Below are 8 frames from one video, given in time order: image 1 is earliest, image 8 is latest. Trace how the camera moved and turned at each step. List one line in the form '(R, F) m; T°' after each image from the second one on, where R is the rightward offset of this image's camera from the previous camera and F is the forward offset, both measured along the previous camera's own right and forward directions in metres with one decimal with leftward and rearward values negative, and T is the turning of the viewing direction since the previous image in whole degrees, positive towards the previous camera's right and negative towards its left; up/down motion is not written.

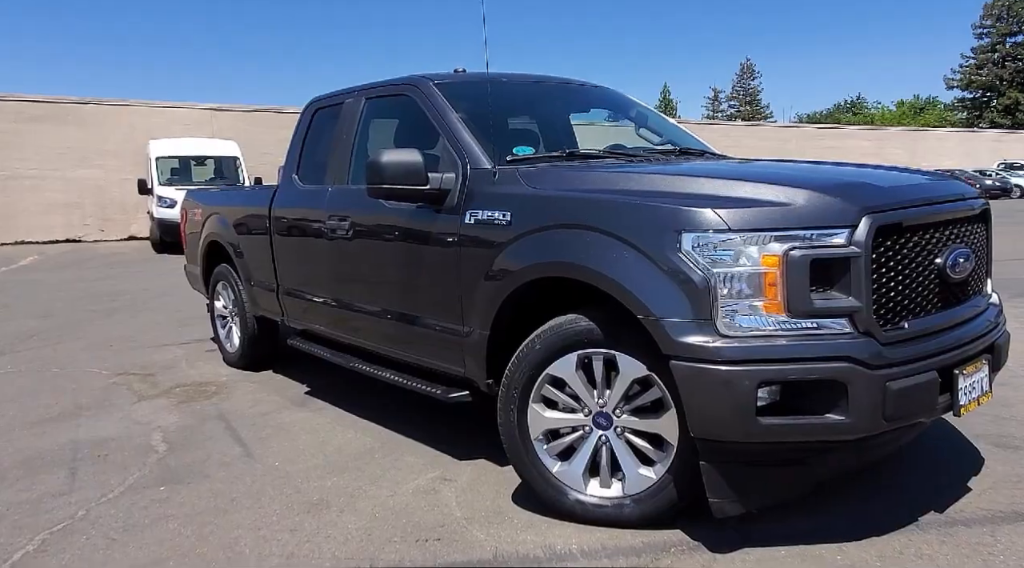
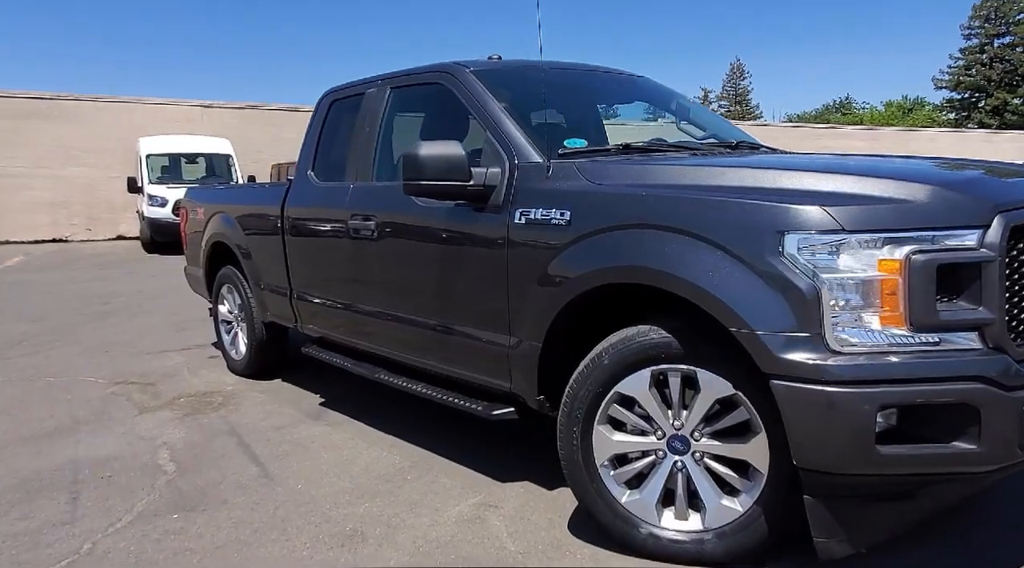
(-0.3, +0.3) m; +1°
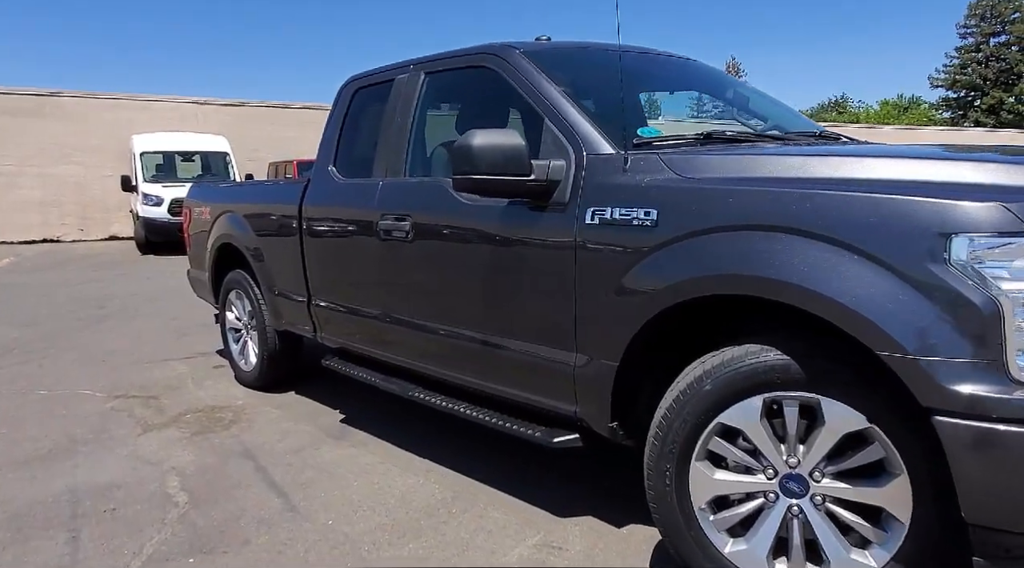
(-0.3, +0.4) m; 0°
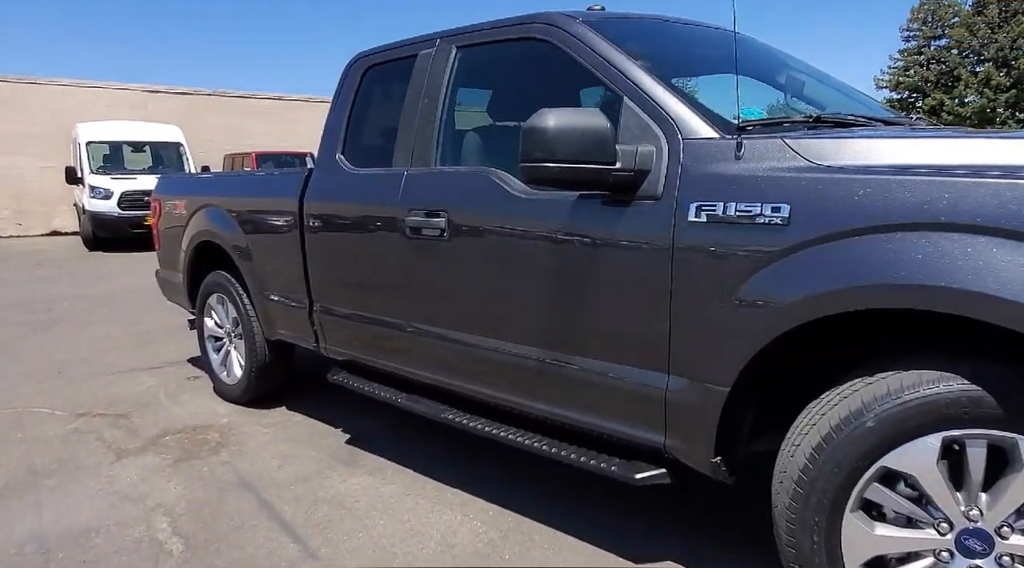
(-0.4, +0.5) m; +4°
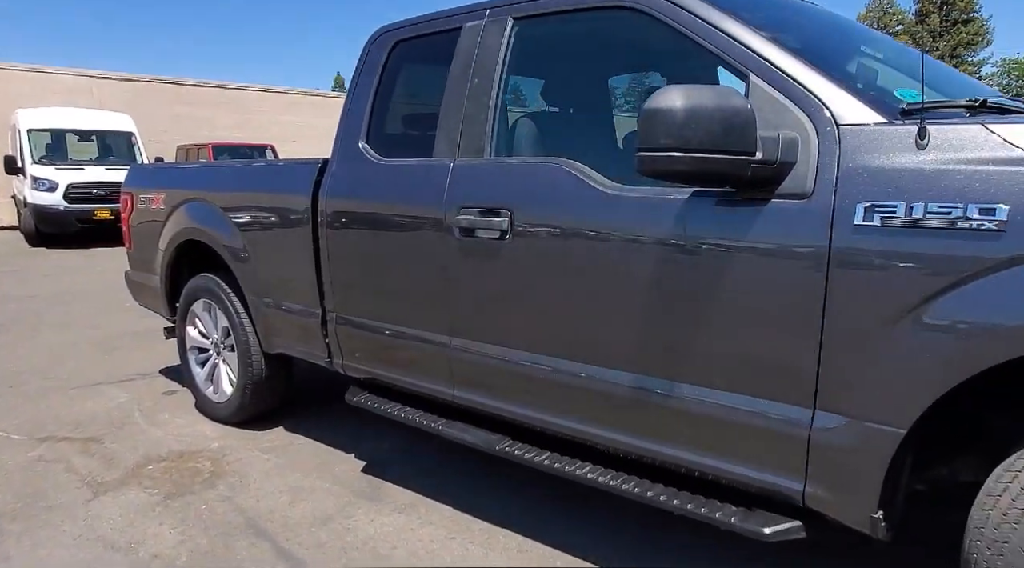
(-0.4, +0.5) m; +4°
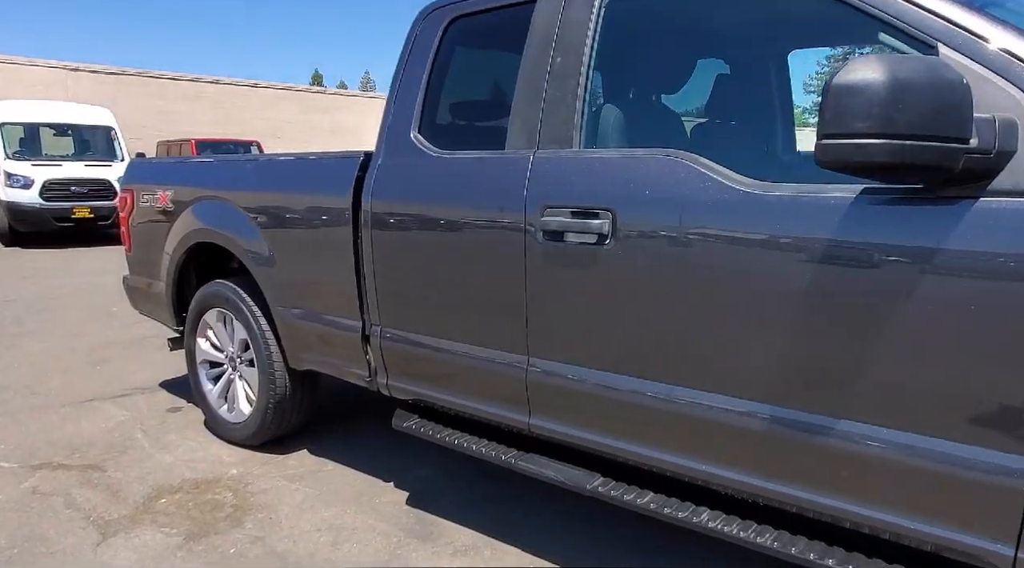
(-0.4, +0.4) m; +2°
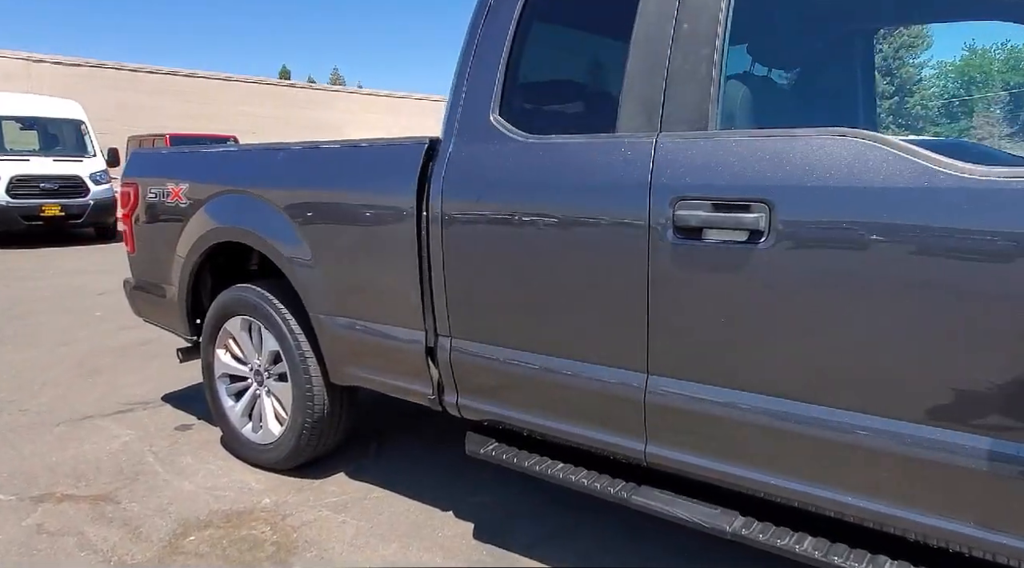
(-0.4, +0.4) m; +2°
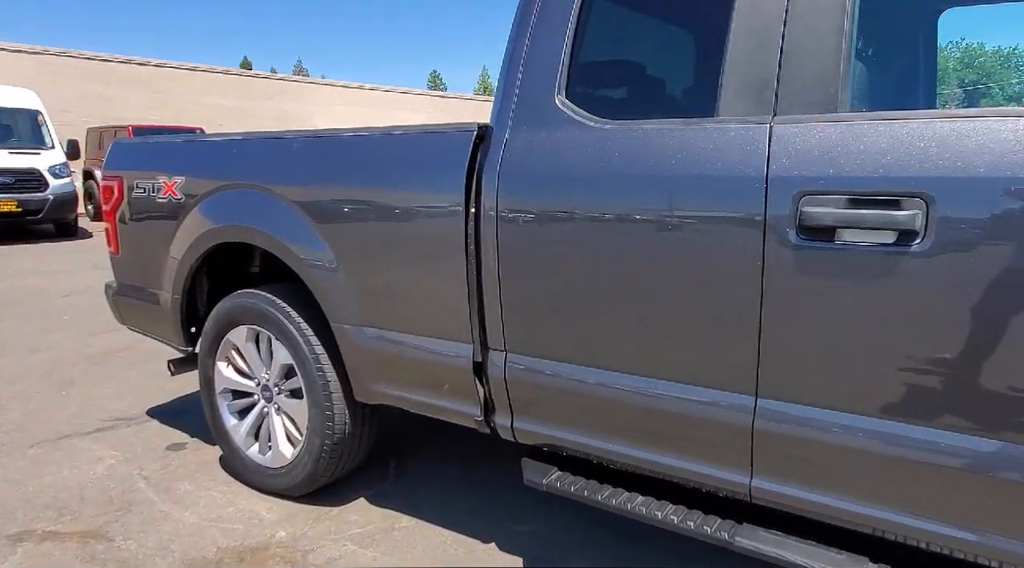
(-0.3, +0.3) m; +3°
